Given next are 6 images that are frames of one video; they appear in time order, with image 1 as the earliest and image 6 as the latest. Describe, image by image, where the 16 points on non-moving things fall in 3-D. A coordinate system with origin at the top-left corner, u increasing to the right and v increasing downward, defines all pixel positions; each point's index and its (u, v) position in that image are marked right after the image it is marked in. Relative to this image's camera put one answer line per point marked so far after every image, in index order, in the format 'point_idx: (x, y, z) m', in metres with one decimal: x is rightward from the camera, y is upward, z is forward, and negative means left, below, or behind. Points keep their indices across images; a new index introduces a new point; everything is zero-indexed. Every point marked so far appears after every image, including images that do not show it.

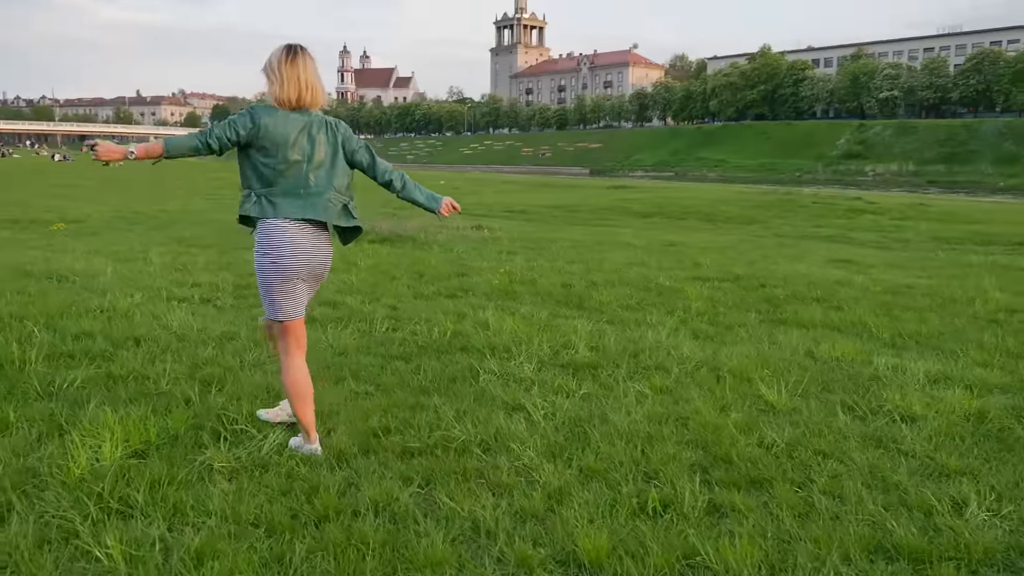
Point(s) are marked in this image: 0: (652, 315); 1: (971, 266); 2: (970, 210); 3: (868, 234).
0: (+1.2, -0.2, +7.0) m
1: (+6.0, +0.3, +10.7) m
2: (+10.4, +1.8, +18.7) m
3: (+6.7, +1.0, +15.4) m
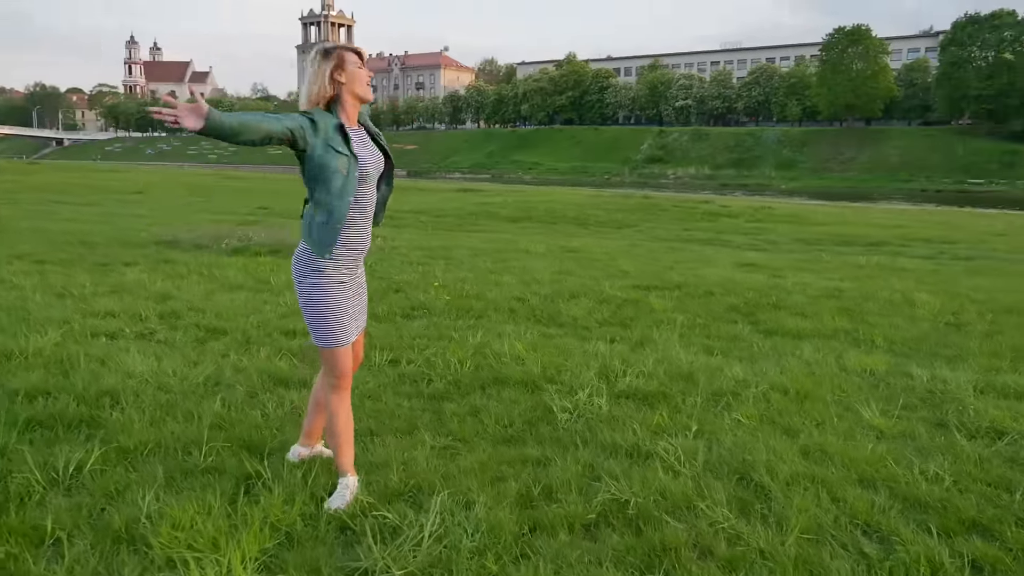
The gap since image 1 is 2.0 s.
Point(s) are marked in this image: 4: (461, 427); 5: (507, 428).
0: (+1.0, -0.3, +6.6) m
1: (+4.8, +0.3, +11.4) m
2: (+7.3, +1.9, +20.2) m
3: (+4.4, +1.0, +16.2) m
4: (-0.3, -0.7, +4.1) m
5: (0.0, -0.7, +4.1) m
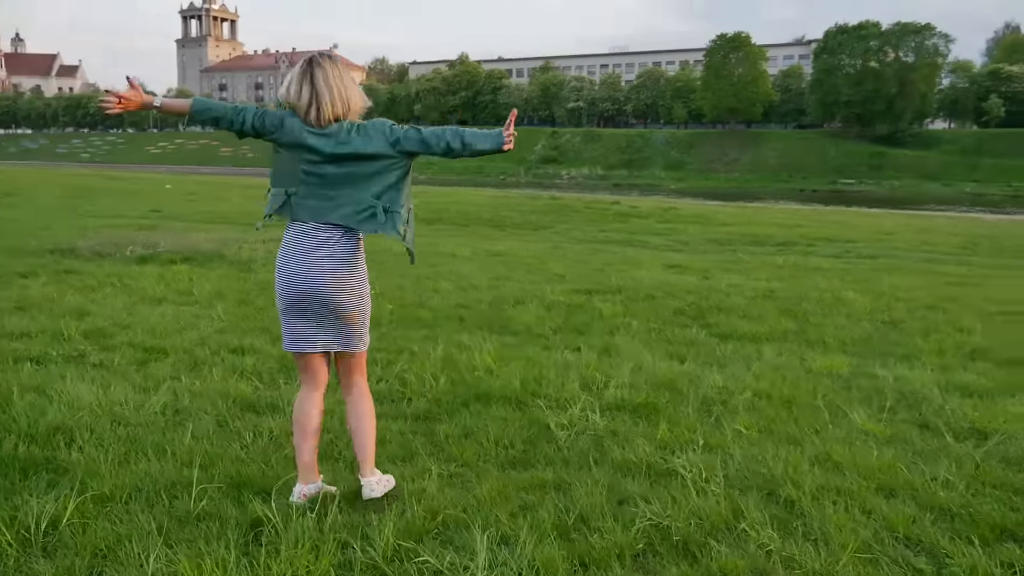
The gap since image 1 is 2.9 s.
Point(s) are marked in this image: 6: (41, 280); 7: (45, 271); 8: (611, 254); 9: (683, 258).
0: (+0.7, -0.4, +6.5) m
1: (+3.8, +0.3, +11.7) m
2: (+5.1, +1.9, +20.8) m
3: (+2.8, +1.0, +16.4) m
4: (-0.2, -0.8, +3.8) m
5: (0.0, -0.8, +3.9) m
6: (-4.9, +0.1, +8.5) m
7: (-5.2, +0.2, +9.1) m
8: (+1.6, +0.6, +13.4) m
9: (+2.7, +0.5, +13.2) m
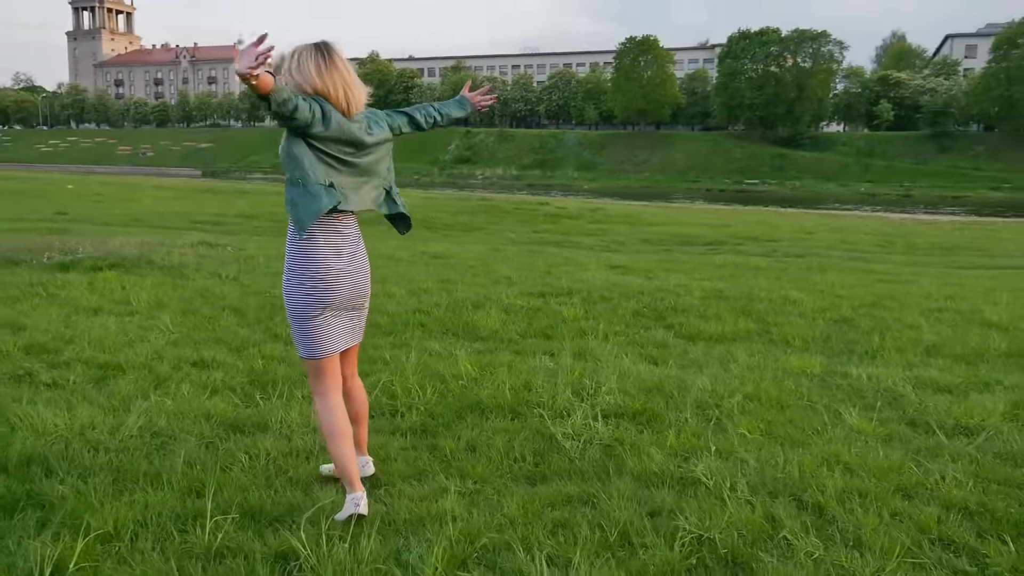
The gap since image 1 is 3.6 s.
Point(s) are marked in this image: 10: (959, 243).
0: (+0.4, -0.4, +6.5) m
1: (+3.0, +0.3, +12.0) m
2: (+3.2, +1.9, +21.1) m
3: (+1.4, +1.0, +16.5) m
4: (-0.2, -0.8, +3.7) m
5: (0.0, -0.8, +3.7) m
6: (-5.3, 0.0, +7.8) m
7: (-5.7, +0.1, +8.4) m
8: (+0.6, +0.6, +13.4) m
9: (+1.8, +0.5, +13.3) m
10: (+8.9, +0.9, +16.4) m
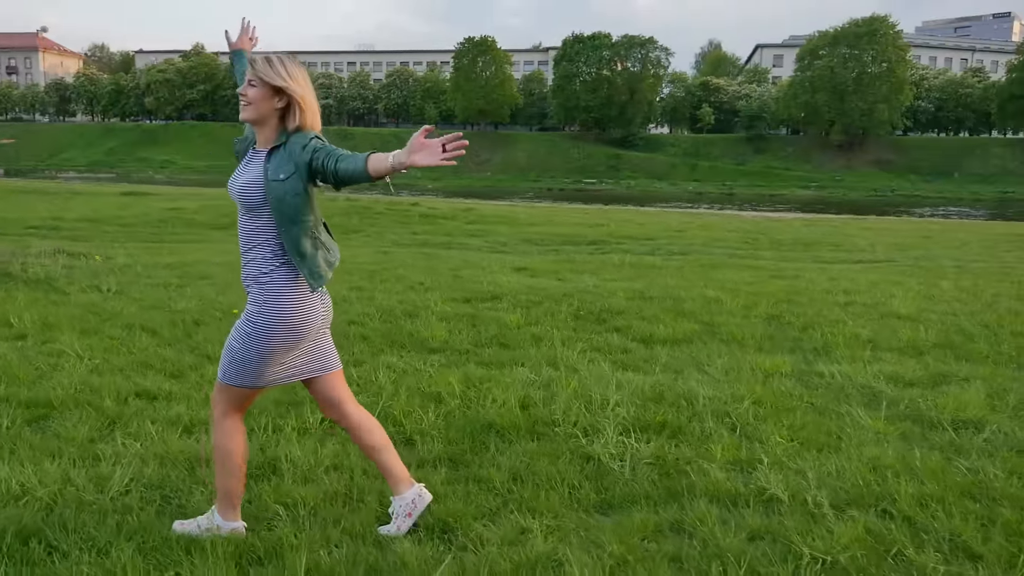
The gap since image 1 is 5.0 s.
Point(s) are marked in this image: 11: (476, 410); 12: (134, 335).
0: (+0.1, -0.5, +6.2) m
1: (+1.5, +0.3, +12.1) m
2: (-0.1, +1.9, +21.1) m
3: (-0.9, +1.0, +16.2) m
4: (+0.1, -0.8, +3.3) m
5: (+0.3, -0.8, +3.4) m
6: (-5.8, -0.2, +6.4) m
7: (-6.2, -0.1, +6.9) m
8: (-1.1, +0.5, +13.0) m
9: (+0.1, +0.5, +13.2) m
10: (+6.5, +1.1, +17.6) m
11: (-0.2, -0.7, +4.5) m
12: (-2.9, -0.4, +6.4) m
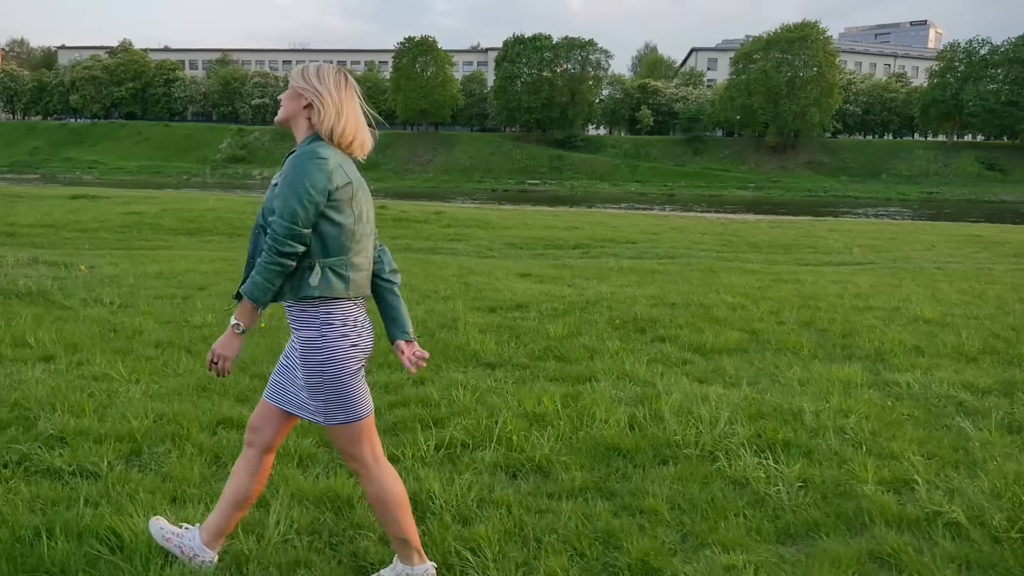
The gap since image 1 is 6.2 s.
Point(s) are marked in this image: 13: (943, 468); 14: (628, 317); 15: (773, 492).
0: (+0.6, -0.5, +6.0) m
1: (+1.5, +0.2, +12.0) m
2: (-0.8, +1.8, +20.9) m
3: (-1.2, +0.9, +15.9) m
4: (+0.8, -0.9, +3.2) m
5: (+1.0, -0.9, +3.3) m
6: (-5.3, -0.4, +5.7) m
7: (-5.8, -0.3, +6.2) m
8: (-1.2, +0.4, +12.7) m
9: (0.0, +0.4, +13.0) m
10: (+6.0, +1.0, +17.9) m
11: (+0.4, -0.8, +4.3) m
12: (-2.5, -0.5, +5.9) m
13: (+2.0, -0.9, +3.9) m
14: (+1.1, -0.3, +8.0) m
15: (+1.1, -0.9, +3.6) m
